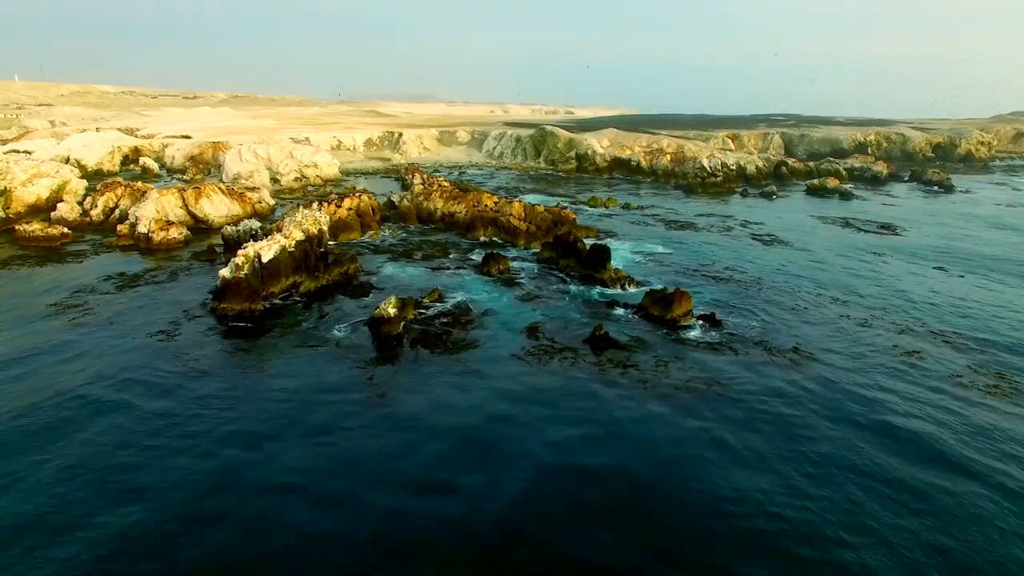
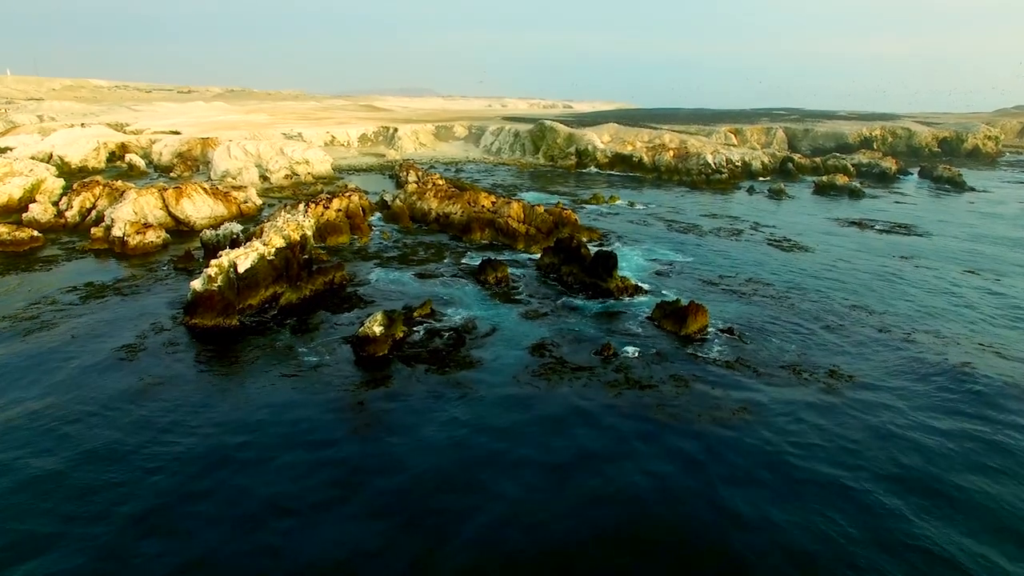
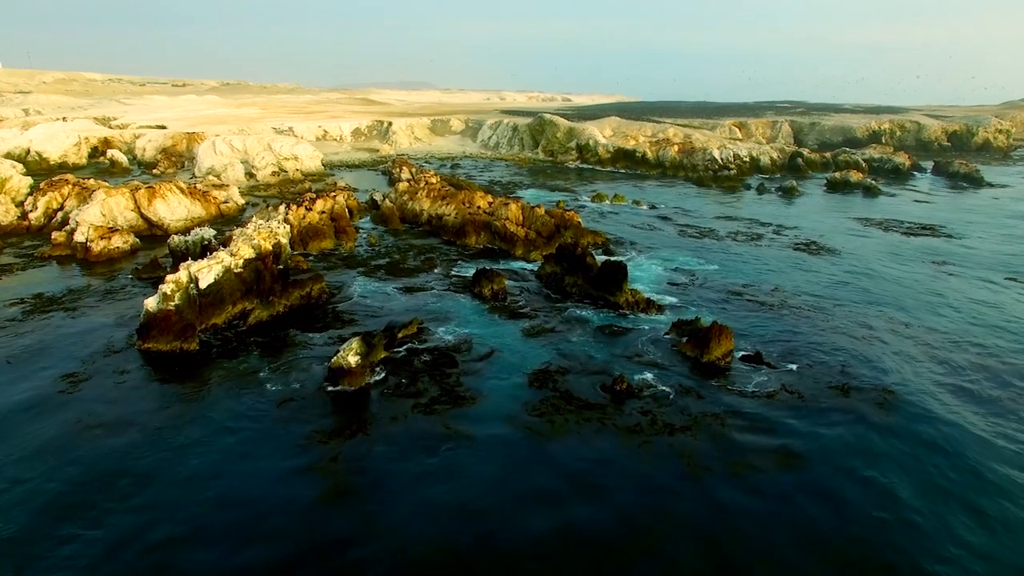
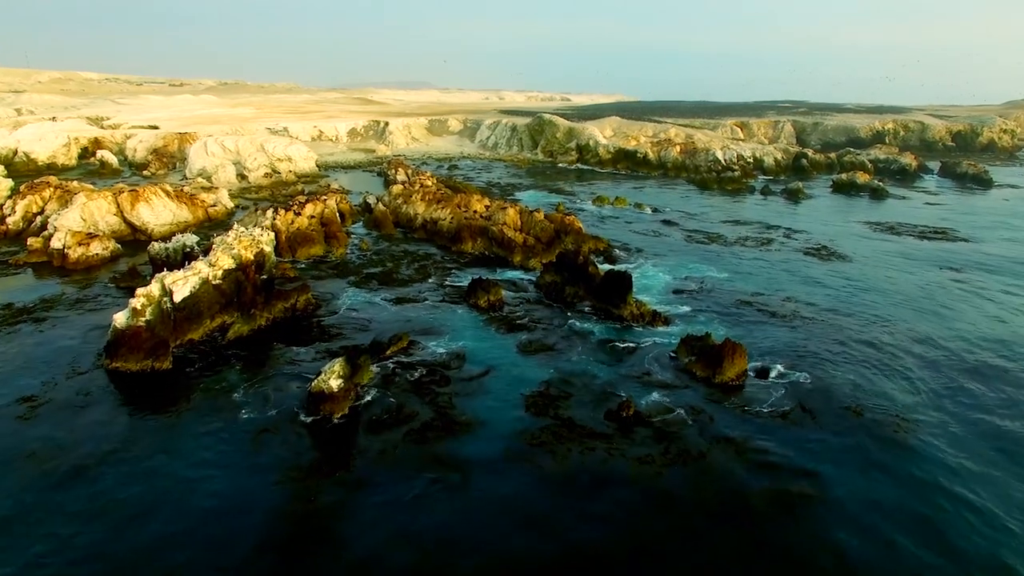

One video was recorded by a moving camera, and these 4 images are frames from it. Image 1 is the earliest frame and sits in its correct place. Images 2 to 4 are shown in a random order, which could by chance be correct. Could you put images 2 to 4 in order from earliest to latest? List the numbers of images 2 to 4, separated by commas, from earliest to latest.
2, 3, 4
